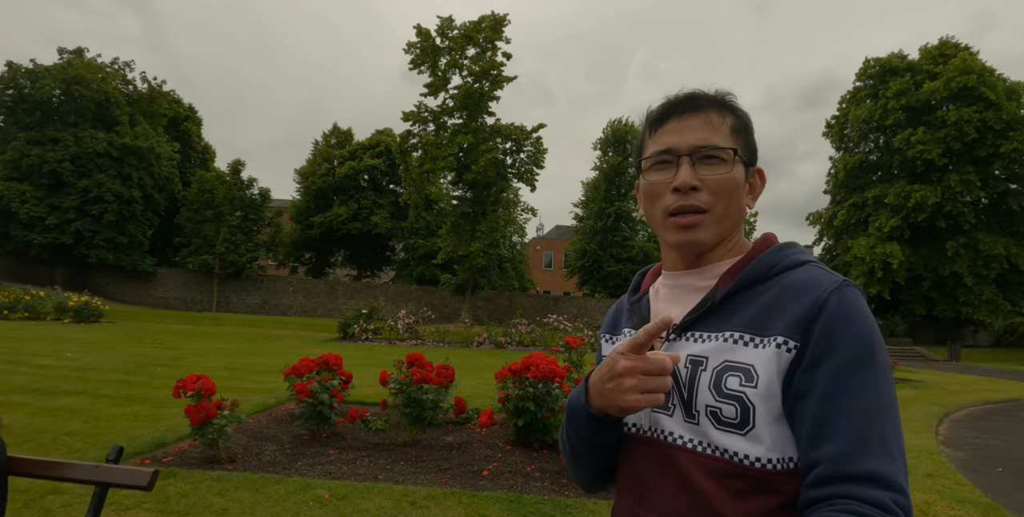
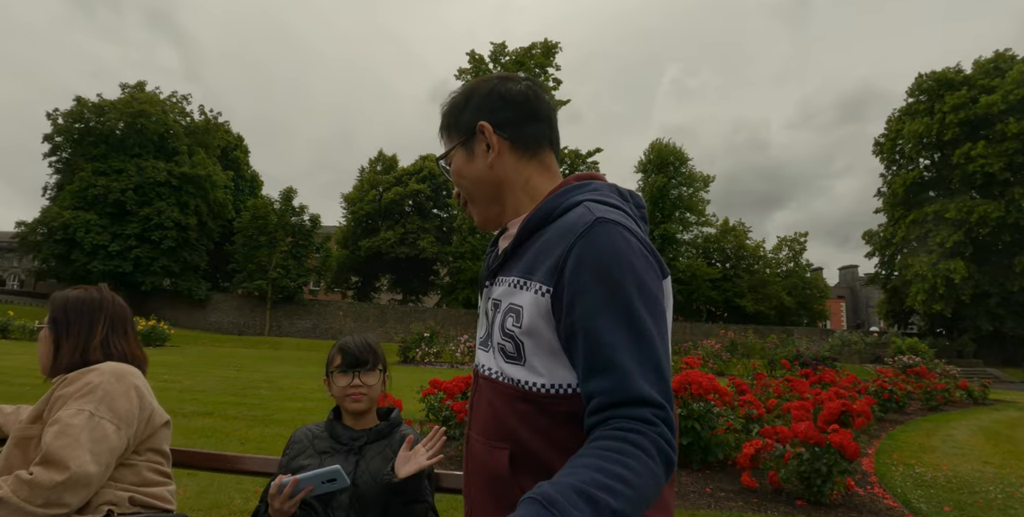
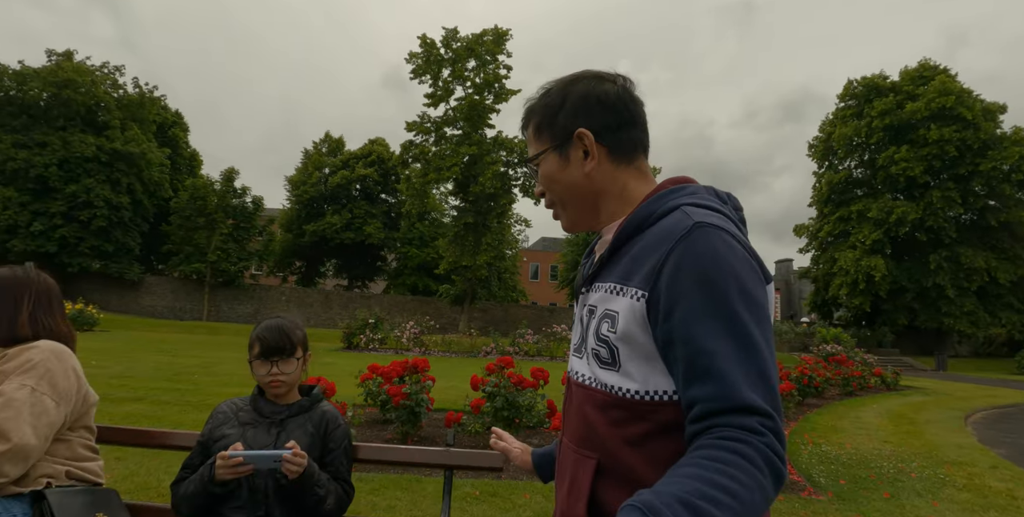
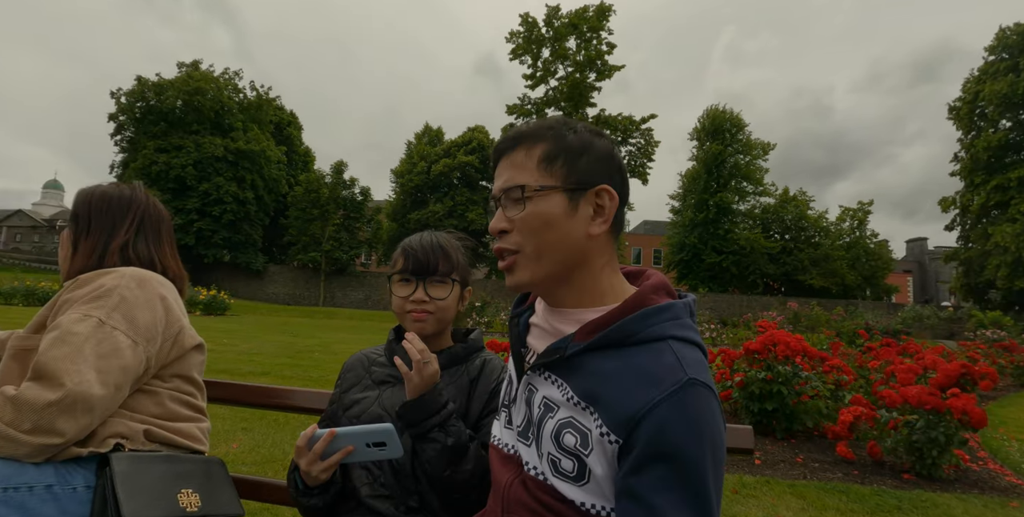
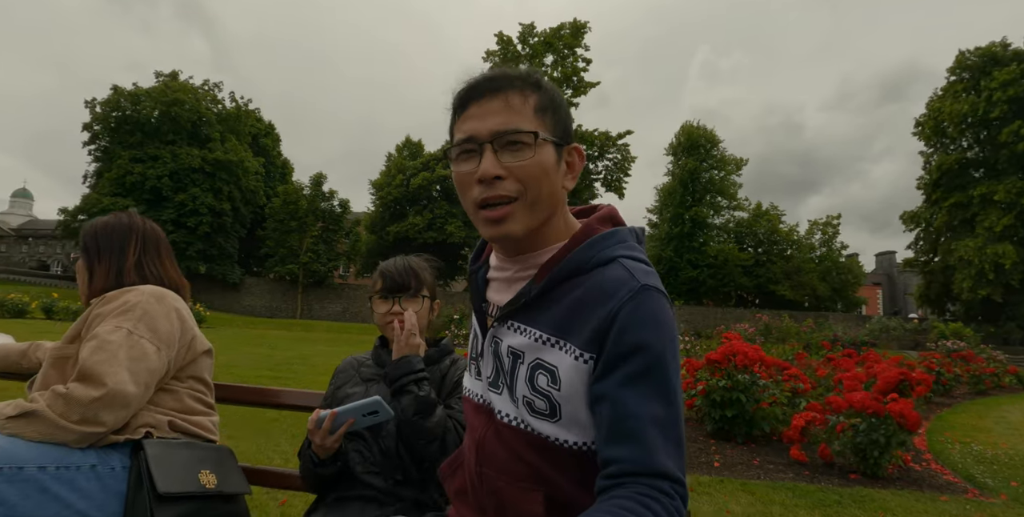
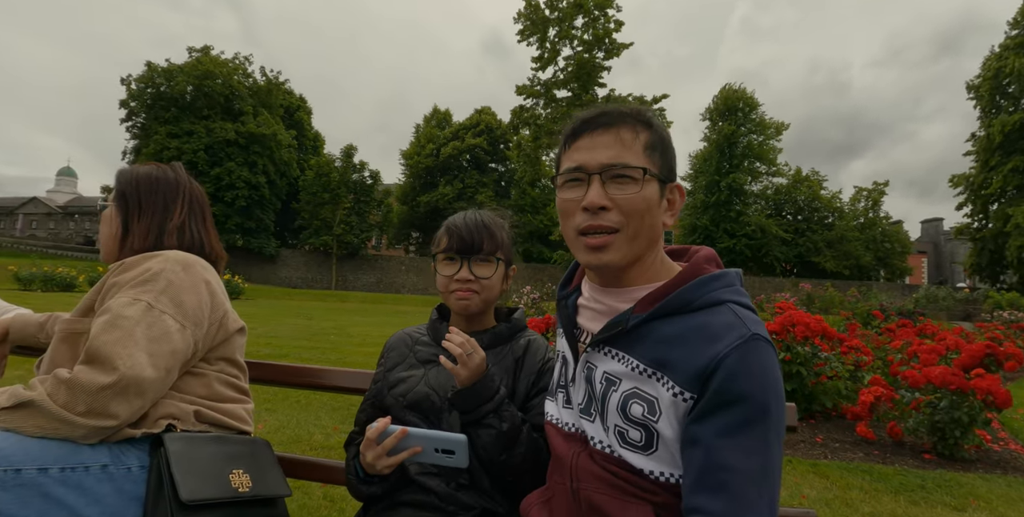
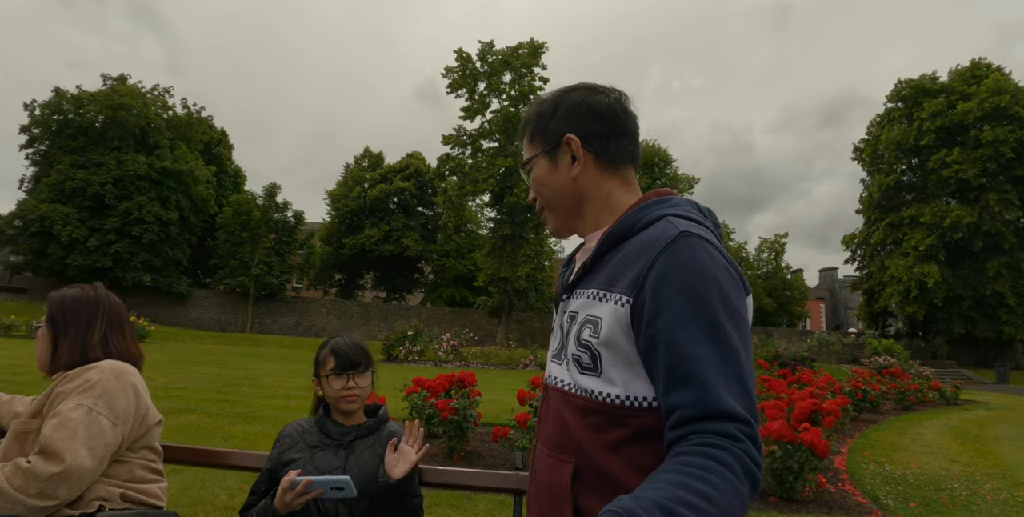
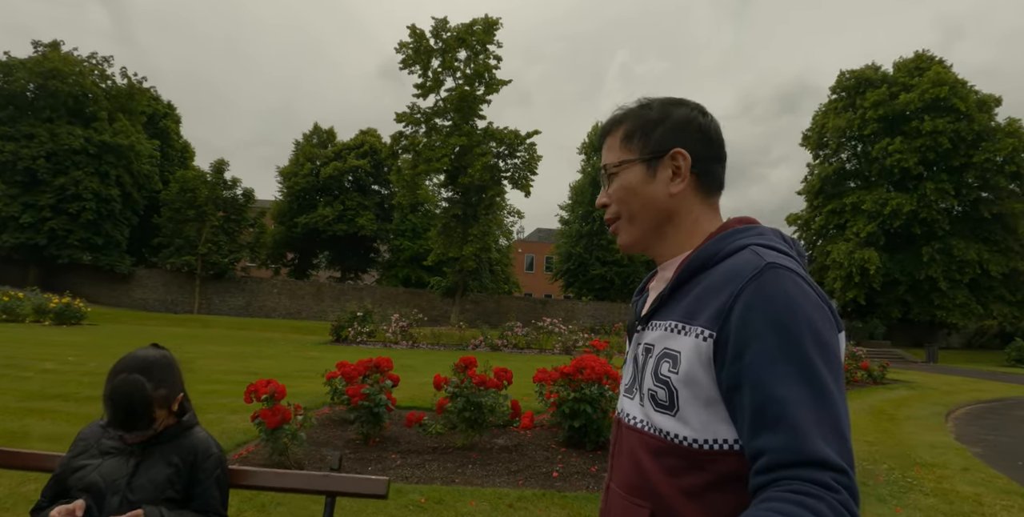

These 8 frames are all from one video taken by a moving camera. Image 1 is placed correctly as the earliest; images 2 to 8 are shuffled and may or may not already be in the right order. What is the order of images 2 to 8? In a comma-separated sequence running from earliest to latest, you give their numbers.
8, 3, 7, 2, 5, 4, 6
